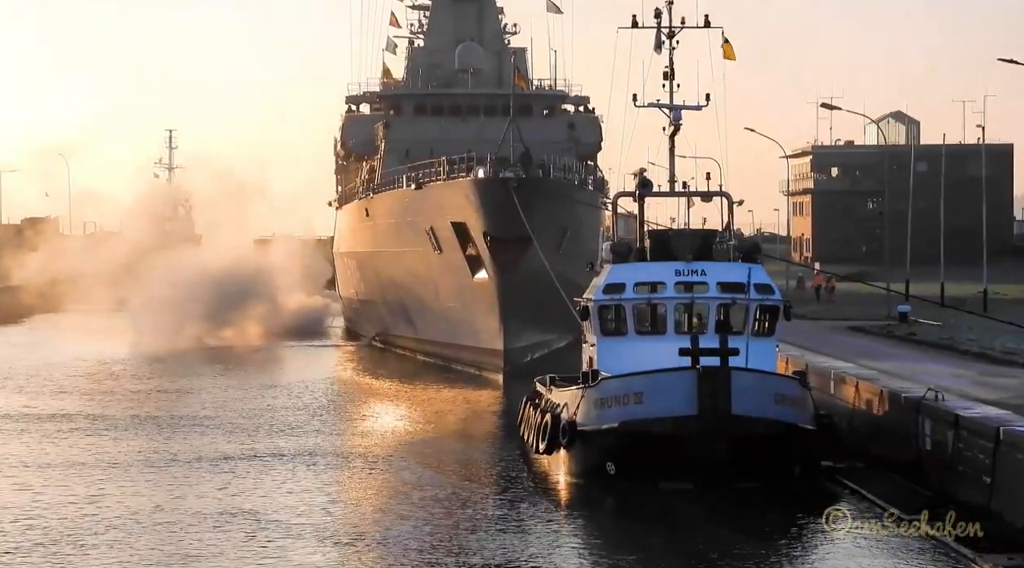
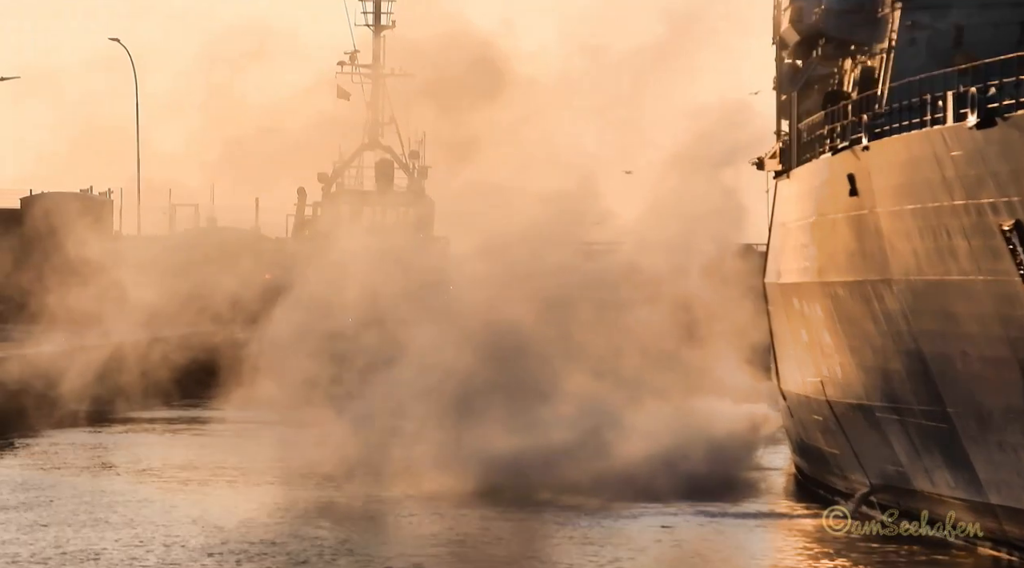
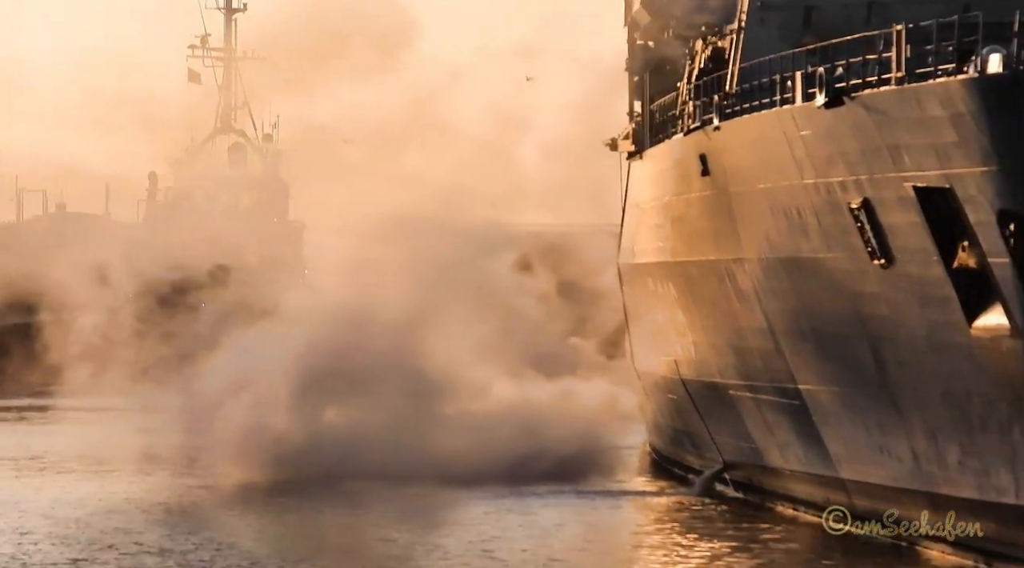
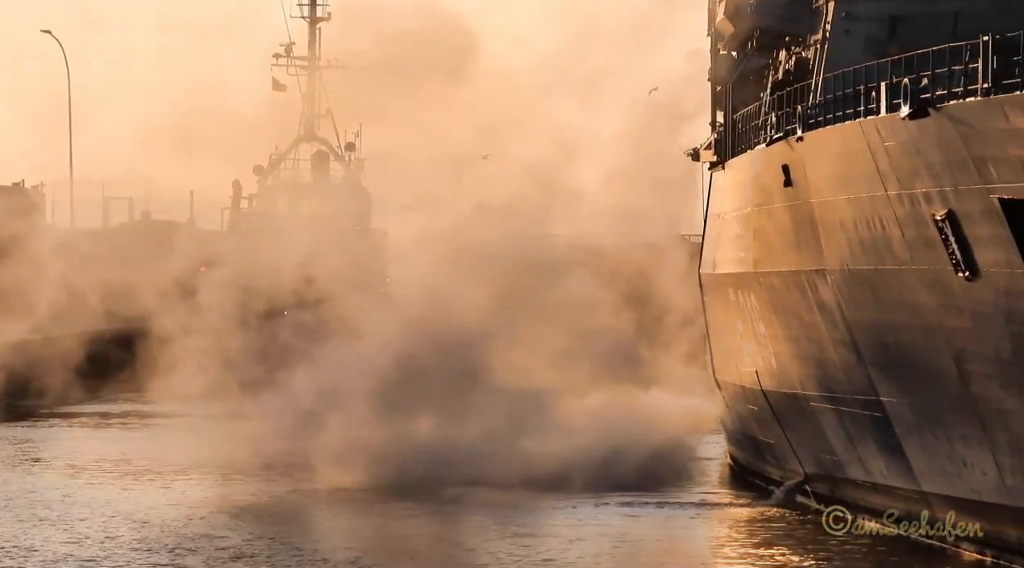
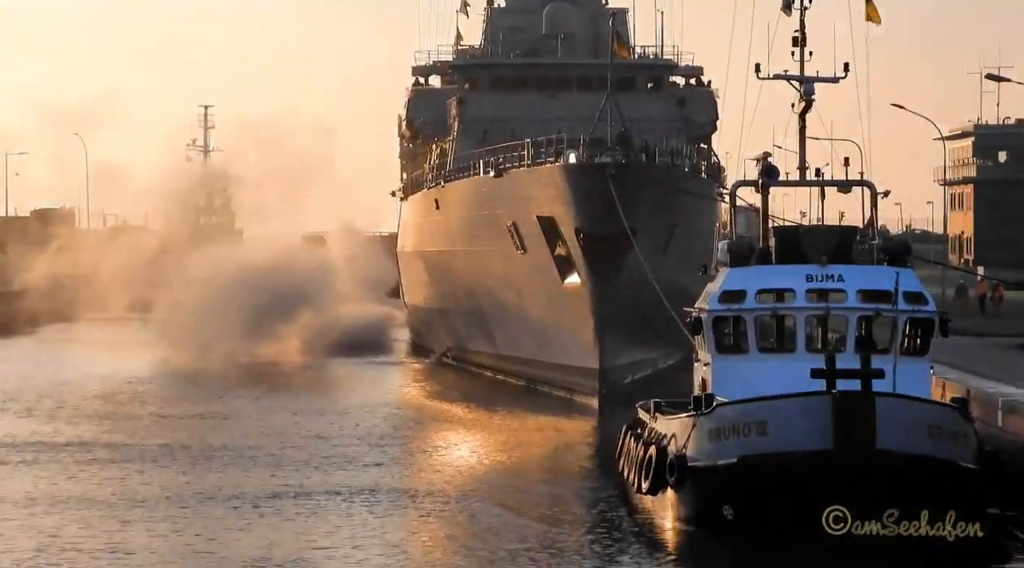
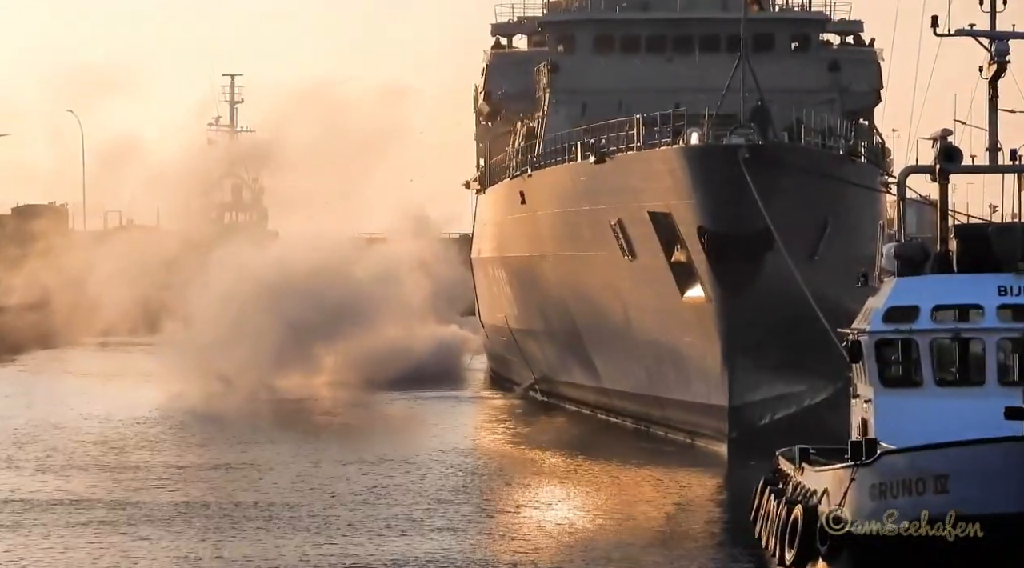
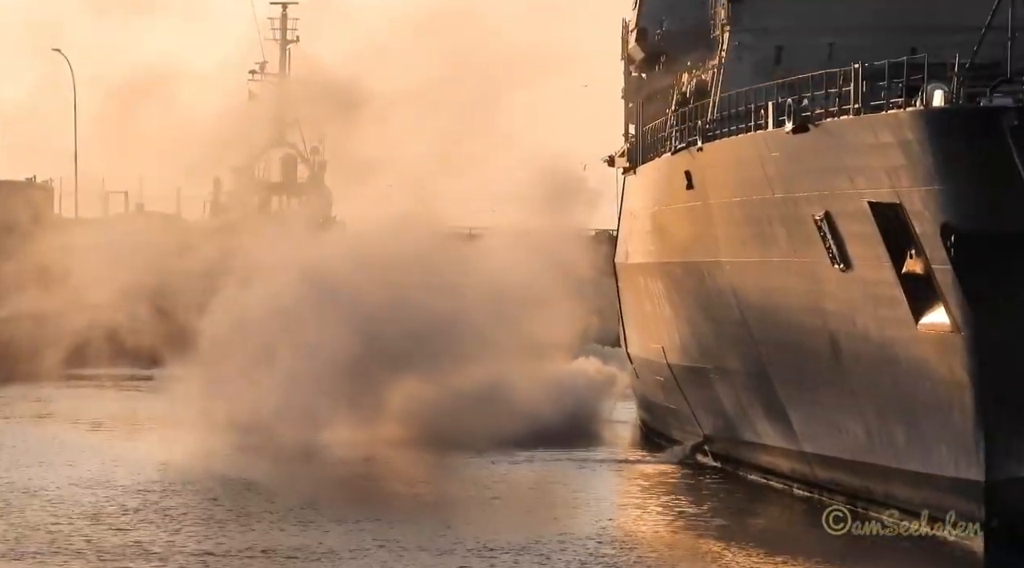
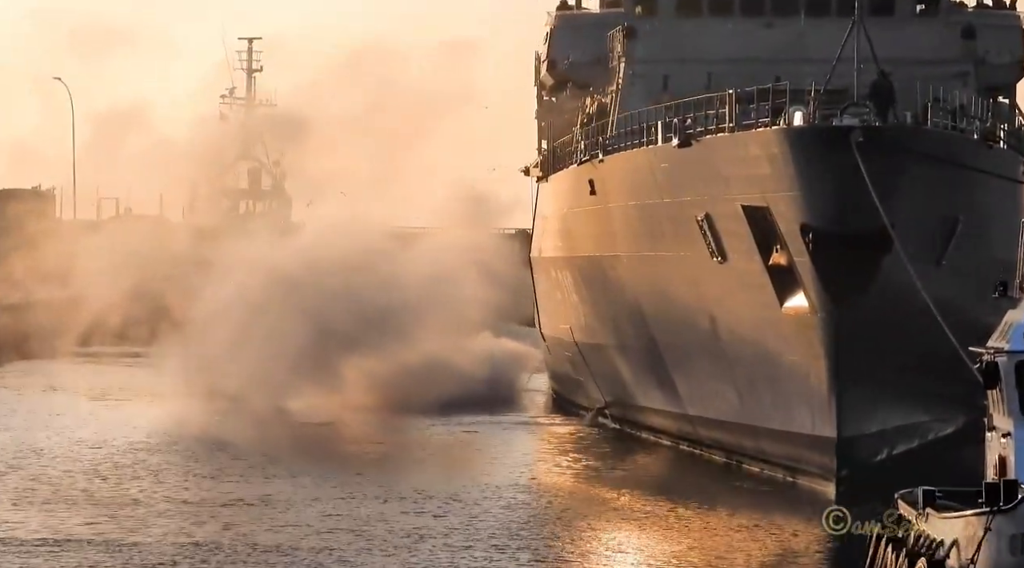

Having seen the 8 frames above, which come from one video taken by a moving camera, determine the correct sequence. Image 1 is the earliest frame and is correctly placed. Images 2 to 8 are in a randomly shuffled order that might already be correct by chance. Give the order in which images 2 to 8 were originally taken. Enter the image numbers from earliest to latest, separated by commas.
5, 6, 8, 7, 2, 4, 3
